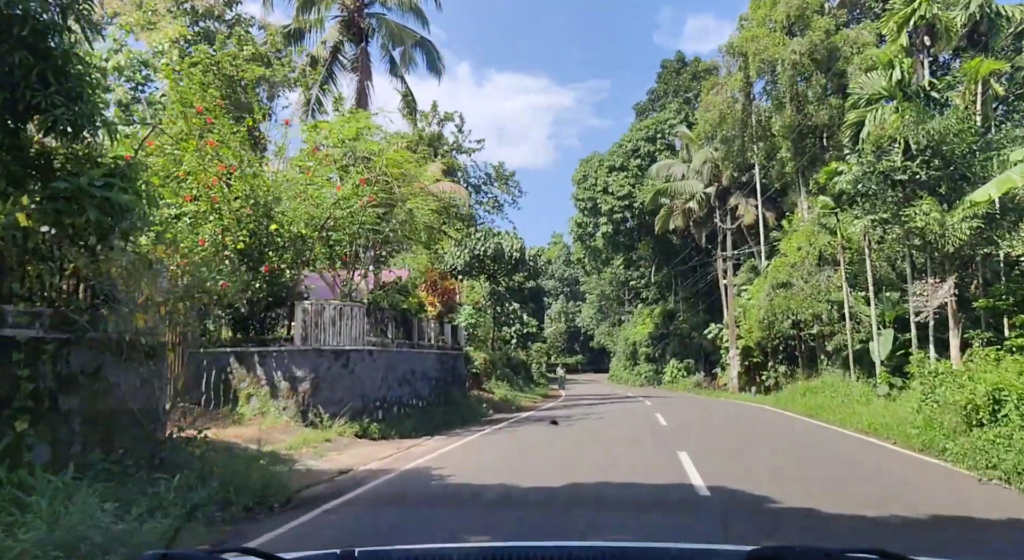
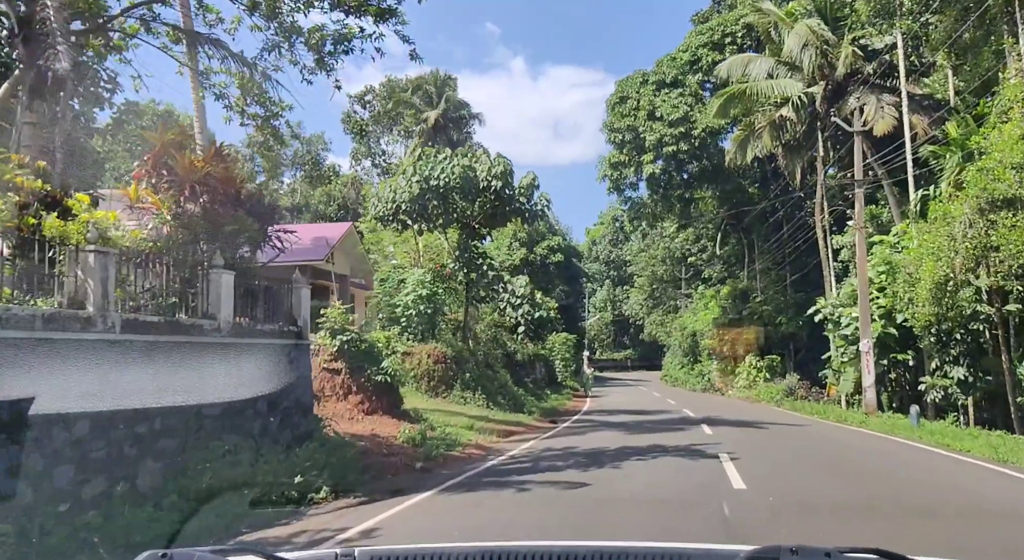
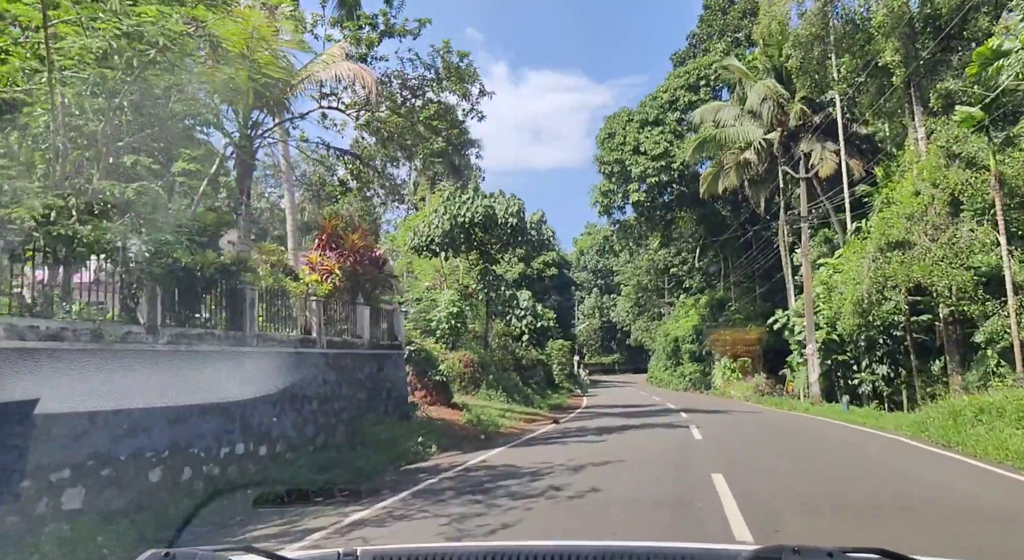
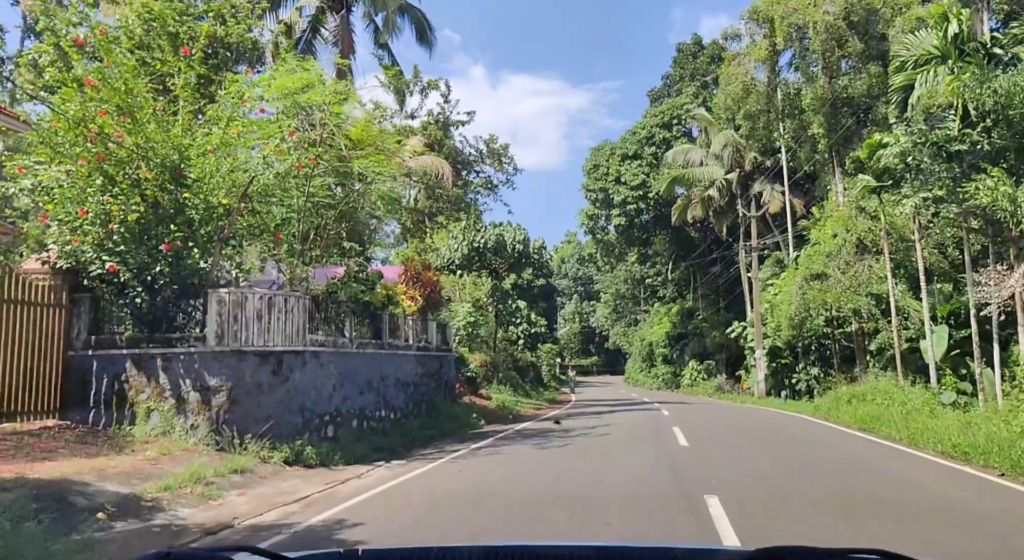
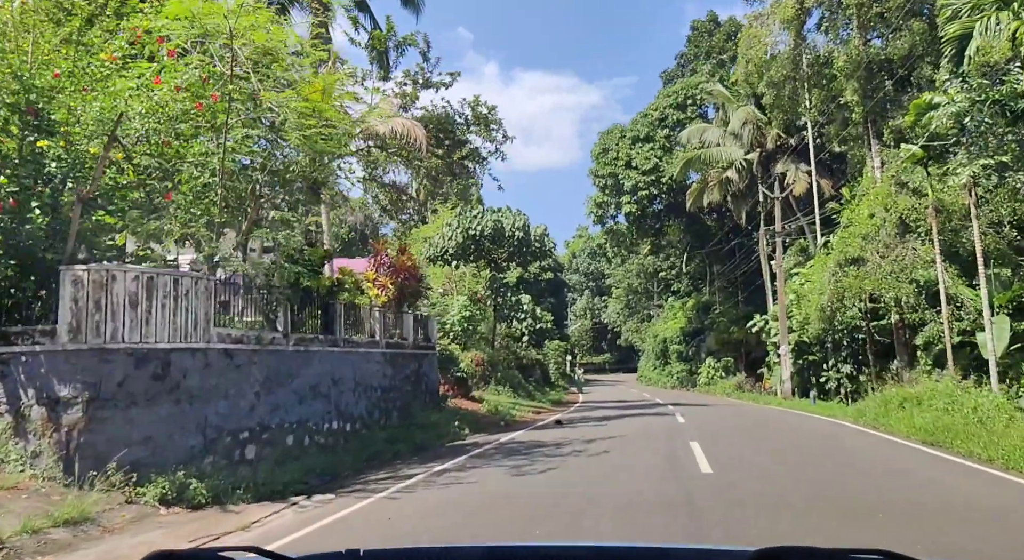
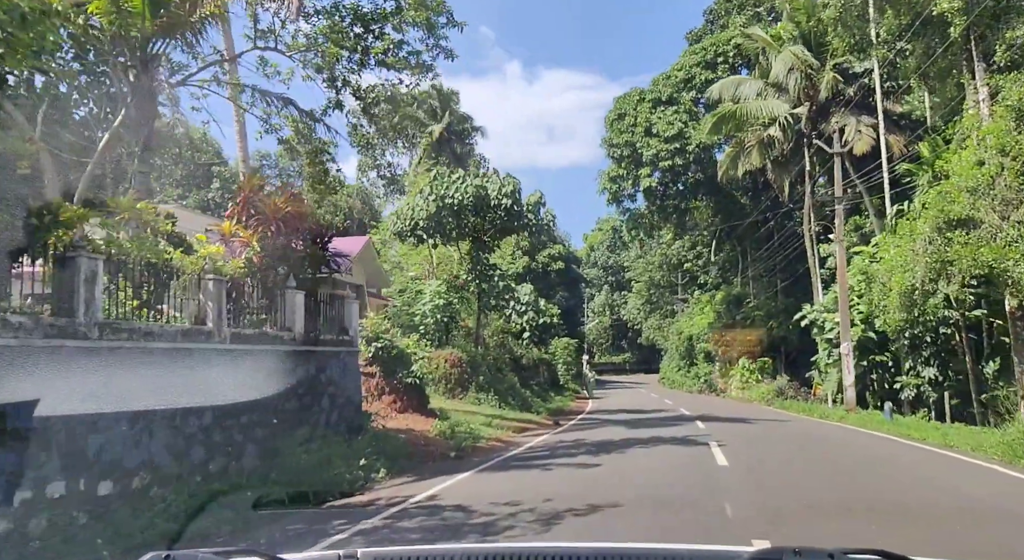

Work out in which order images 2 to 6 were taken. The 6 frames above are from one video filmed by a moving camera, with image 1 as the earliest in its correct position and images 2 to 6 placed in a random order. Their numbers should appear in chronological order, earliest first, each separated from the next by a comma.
4, 5, 3, 6, 2
